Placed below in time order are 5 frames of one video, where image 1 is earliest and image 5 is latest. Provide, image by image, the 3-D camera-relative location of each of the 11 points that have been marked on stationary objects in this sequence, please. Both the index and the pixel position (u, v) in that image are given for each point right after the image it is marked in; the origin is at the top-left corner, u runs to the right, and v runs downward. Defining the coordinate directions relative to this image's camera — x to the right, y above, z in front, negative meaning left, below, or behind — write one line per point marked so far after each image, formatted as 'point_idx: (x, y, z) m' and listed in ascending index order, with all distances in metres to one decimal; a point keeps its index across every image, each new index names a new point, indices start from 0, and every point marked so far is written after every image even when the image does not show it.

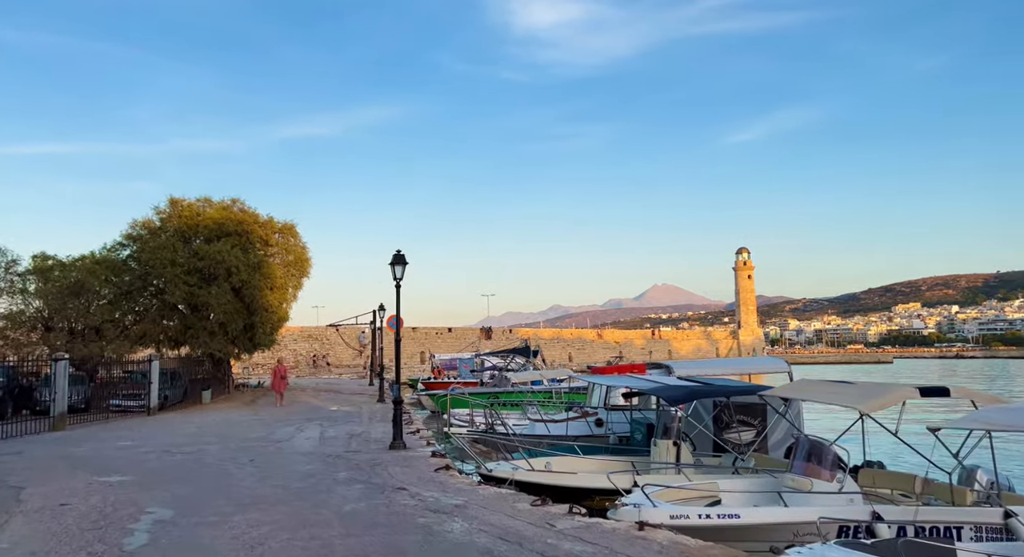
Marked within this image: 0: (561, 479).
0: (+0.7, -2.8, +11.5) m
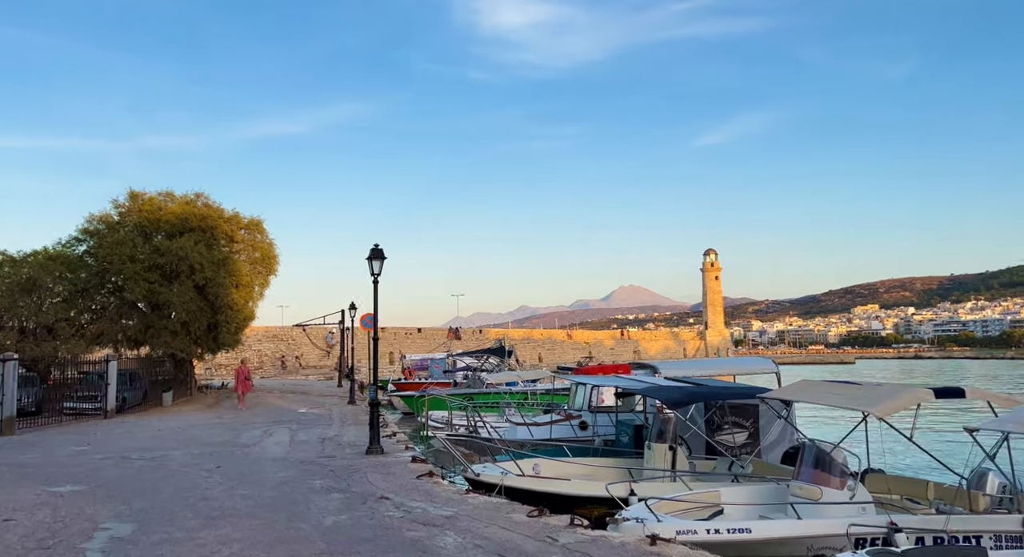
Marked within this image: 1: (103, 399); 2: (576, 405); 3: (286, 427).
0: (+0.5, -2.7, +10.8) m
1: (-9.8, -2.9, +20.0) m
2: (+1.3, -2.6, +17.5) m
3: (-5.3, -3.5, +19.6) m
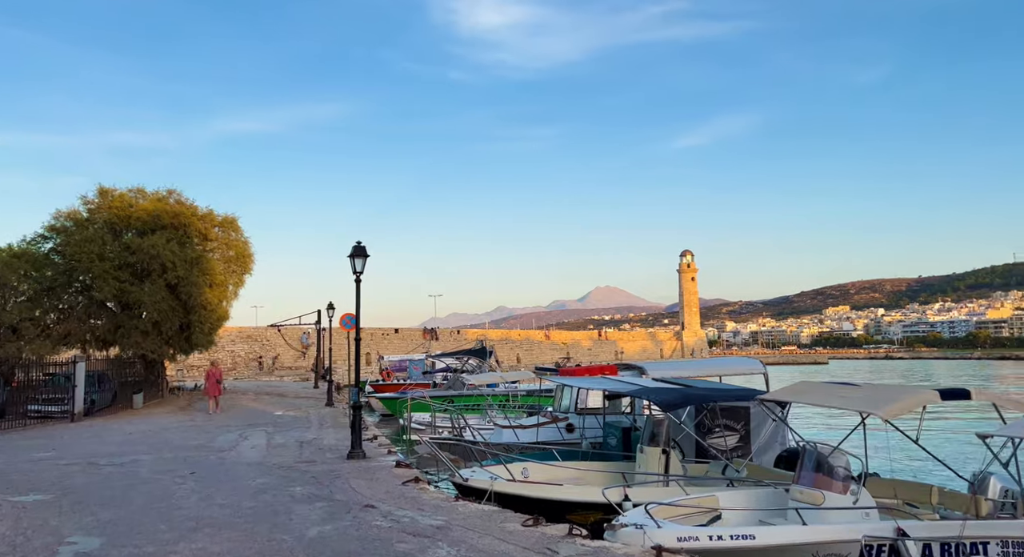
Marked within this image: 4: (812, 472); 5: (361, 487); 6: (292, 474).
0: (+0.4, -2.7, +10.4) m
1: (-10.2, -2.9, +19.2) m
2: (+1.0, -2.6, +17.1) m
3: (-5.7, -3.5, +19.0) m
4: (+3.3, -2.1, +9.2) m
5: (-1.9, -2.6, +10.4) m
6: (-3.1, -2.8, +11.7) m
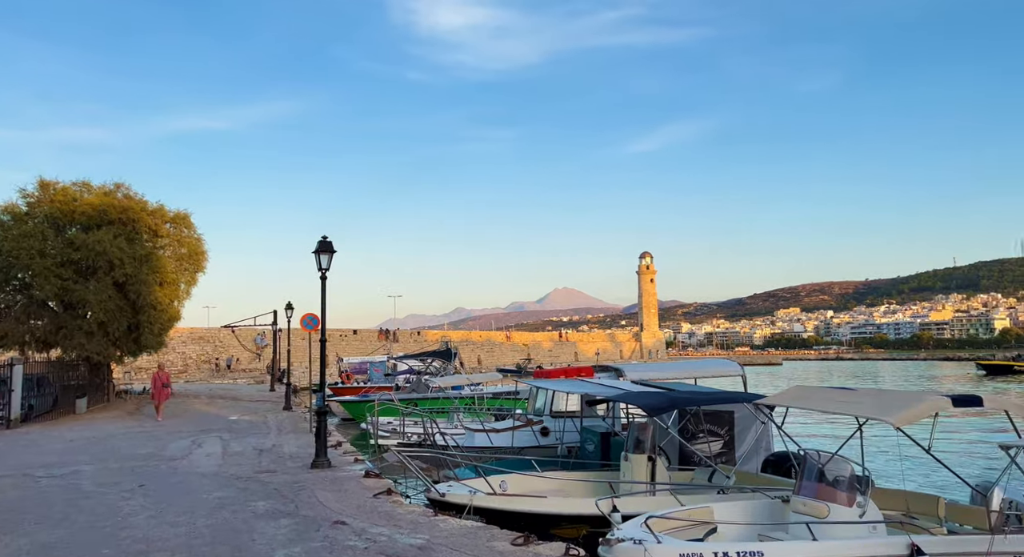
0: (+0.2, -2.6, +9.6) m
1: (-10.9, -2.8, +17.9) m
2: (+0.4, -2.6, +16.4) m
3: (-6.4, -3.4, +17.9) m
4: (+3.1, -2.1, +8.6) m
5: (-2.1, -2.6, +9.6) m
6: (-3.4, -2.7, +10.8) m
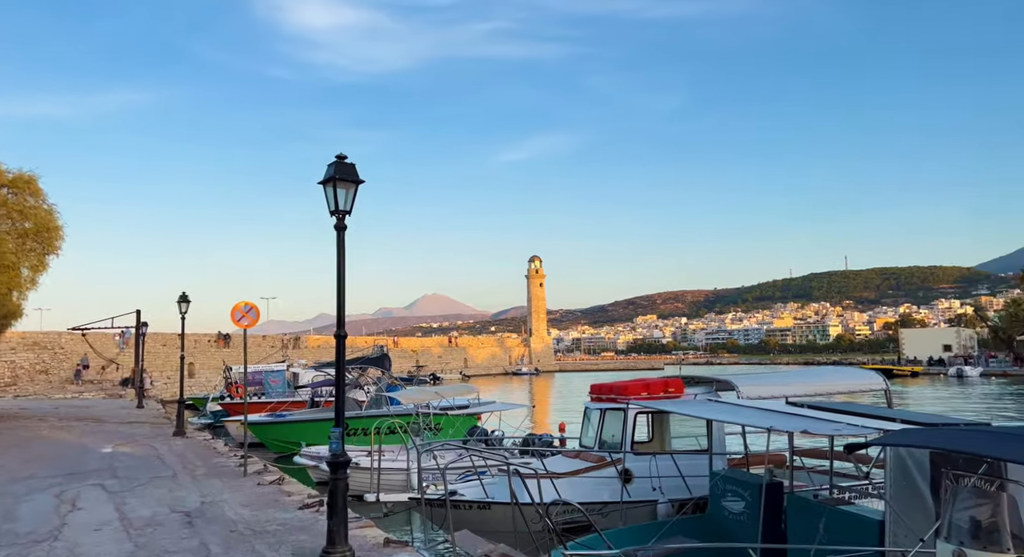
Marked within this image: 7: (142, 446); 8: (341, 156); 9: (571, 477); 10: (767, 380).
0: (+2.0, -2.2, +4.6) m
1: (-10.3, -2.3, +11.0) m
2: (+1.2, -2.2, +11.4) m
3: (-5.8, -3.0, +11.7) m
4: (+5.1, -1.7, +4.1) m
5: (-0.2, -2.1, +4.2) m
6: (-1.7, -2.2, +5.2) m
7: (-7.7, -3.5, +17.2) m
8: (-1.6, +1.1, +7.5) m
9: (+0.8, -2.4, +10.2) m
10: (+3.4, -1.4, +11.3) m
